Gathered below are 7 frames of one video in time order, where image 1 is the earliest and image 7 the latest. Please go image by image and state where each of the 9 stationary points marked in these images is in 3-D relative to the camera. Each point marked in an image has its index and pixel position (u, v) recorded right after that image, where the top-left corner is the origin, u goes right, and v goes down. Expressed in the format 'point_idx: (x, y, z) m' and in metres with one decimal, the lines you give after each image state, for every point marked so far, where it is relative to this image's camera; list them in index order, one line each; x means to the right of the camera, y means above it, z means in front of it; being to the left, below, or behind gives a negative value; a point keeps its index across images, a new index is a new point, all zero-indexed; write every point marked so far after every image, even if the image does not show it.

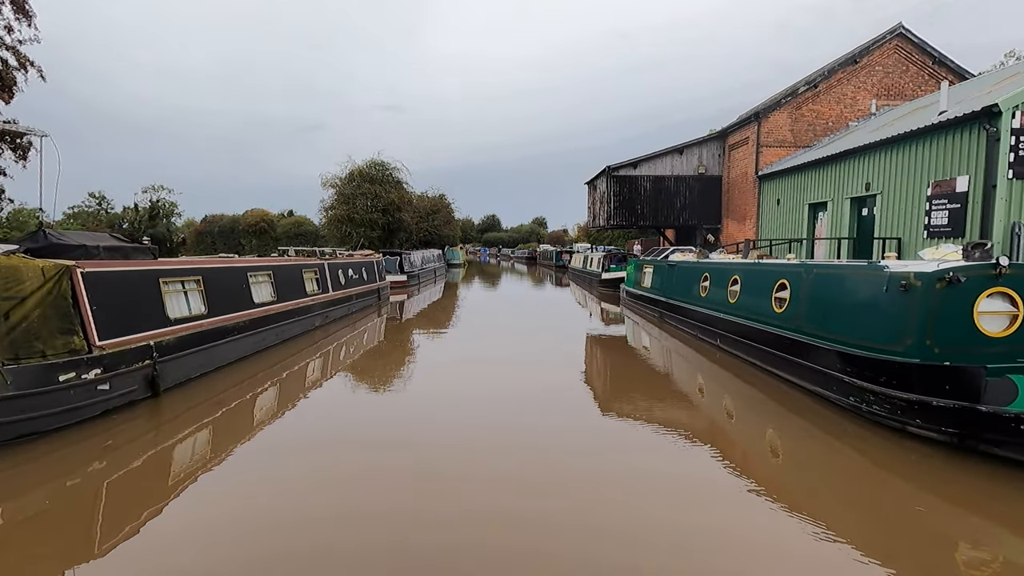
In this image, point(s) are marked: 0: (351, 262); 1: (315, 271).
0: (-3.8, +0.6, +12.2) m
1: (-3.9, +0.3, +10.0) m
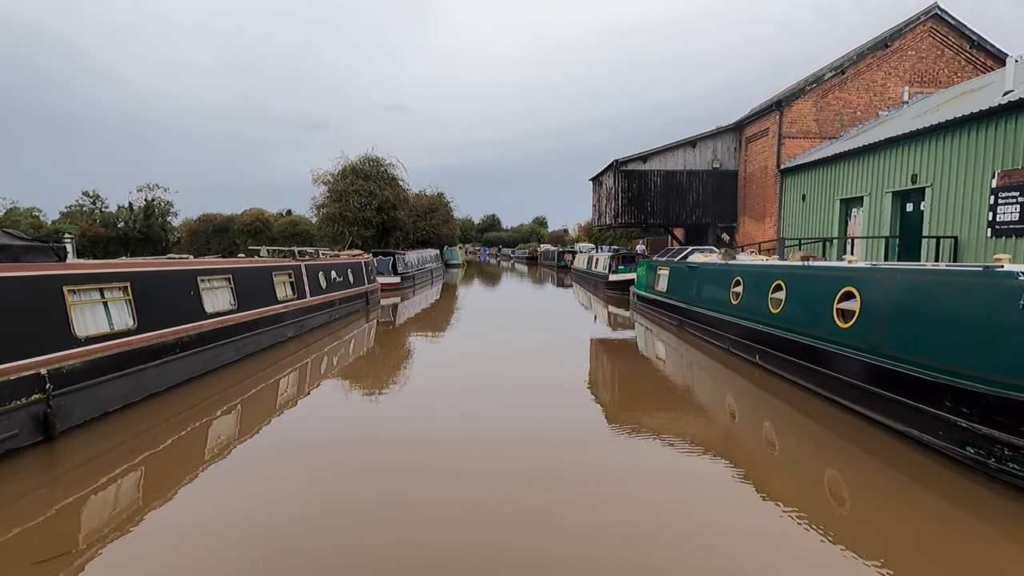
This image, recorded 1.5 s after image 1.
0: (-3.8, +0.5, +11.1) m
1: (-3.9, +0.2, +9.0) m
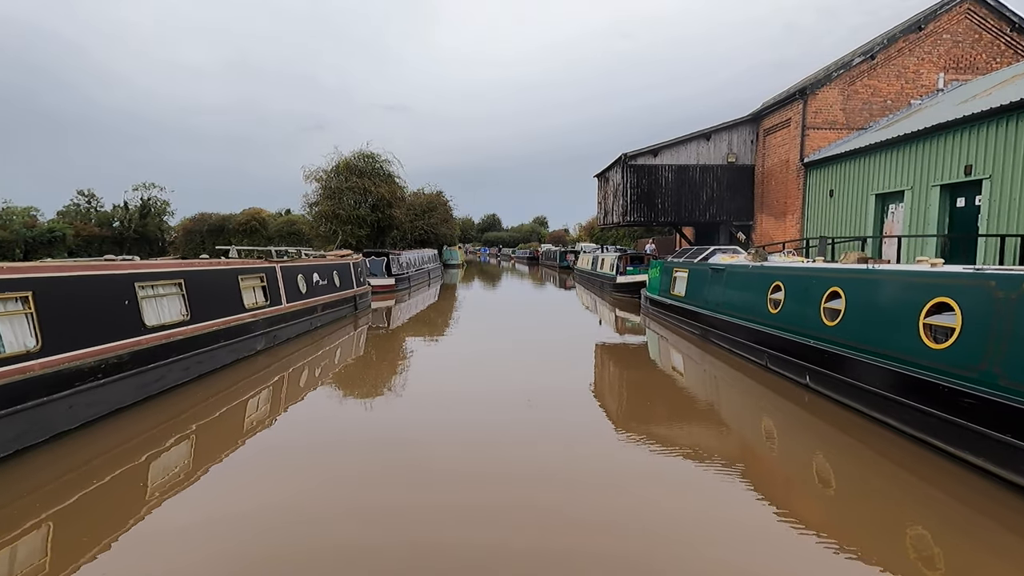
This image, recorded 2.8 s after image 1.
0: (-3.7, +0.4, +10.2) m
1: (-3.9, +0.2, +8.1) m
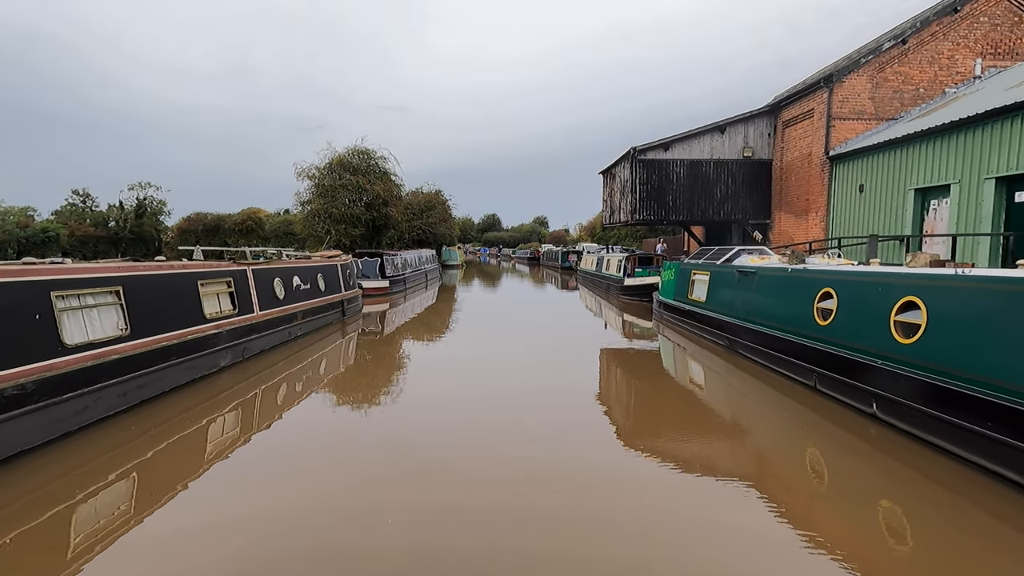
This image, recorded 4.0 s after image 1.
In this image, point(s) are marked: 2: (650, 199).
0: (-3.7, +0.4, +9.4) m
1: (-3.8, +0.1, +7.2) m
2: (+3.3, +2.1, +12.9) m
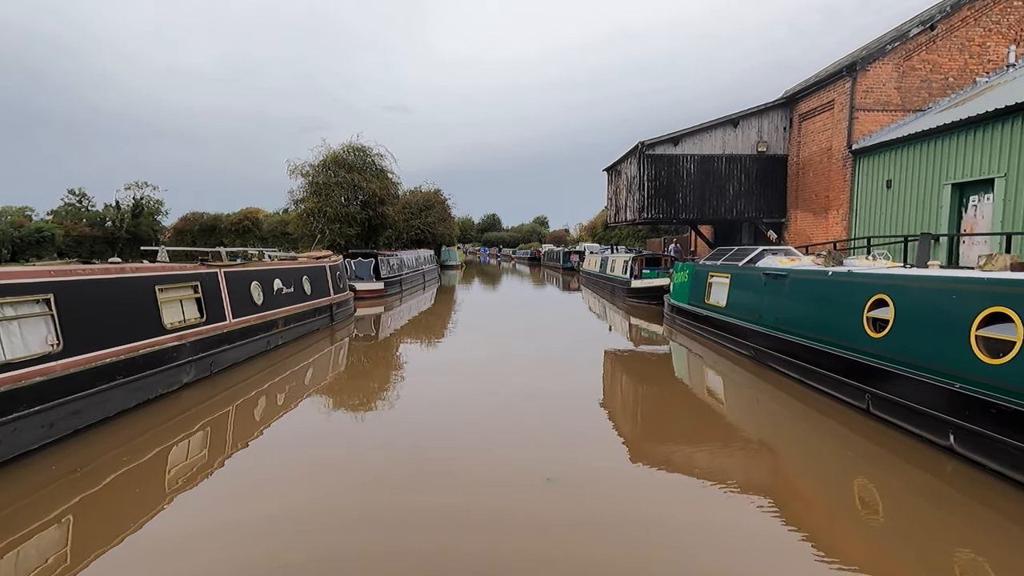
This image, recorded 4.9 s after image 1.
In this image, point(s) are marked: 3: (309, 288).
0: (-3.7, +0.3, +8.7) m
1: (-3.8, +0.1, +6.6) m
2: (+3.4, +2.1, +12.2) m
3: (-3.6, 0.0, +9.5) m
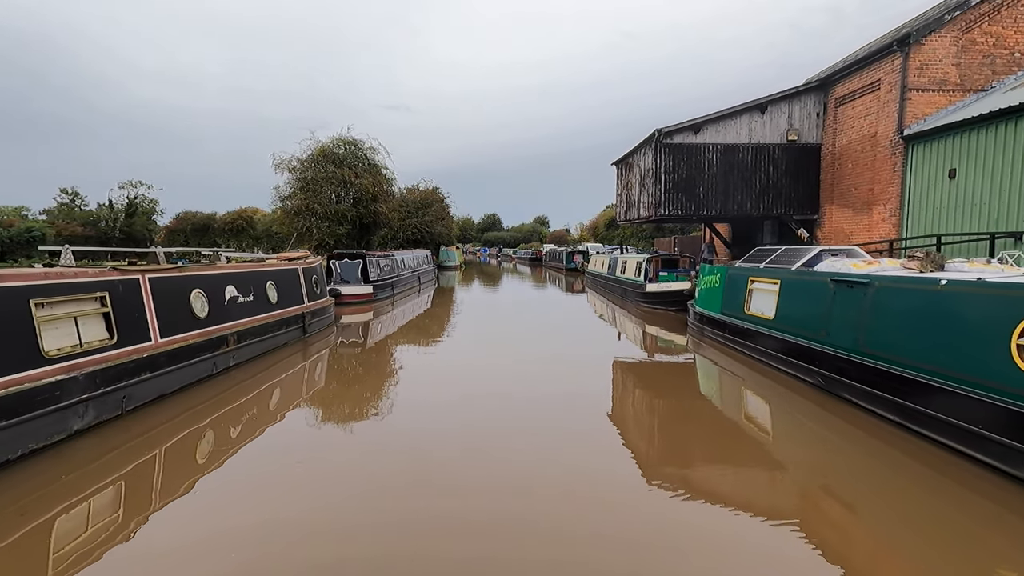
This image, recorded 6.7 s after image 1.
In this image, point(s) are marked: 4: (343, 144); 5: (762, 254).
0: (-3.6, +0.2, +7.5) m
1: (-3.8, 0.0, +5.4) m
2: (+3.4, +2.0, +11.0) m
3: (-3.6, -0.1, +8.3) m
4: (-5.9, +5.1, +18.9) m
5: (+3.9, +0.6, +8.7) m
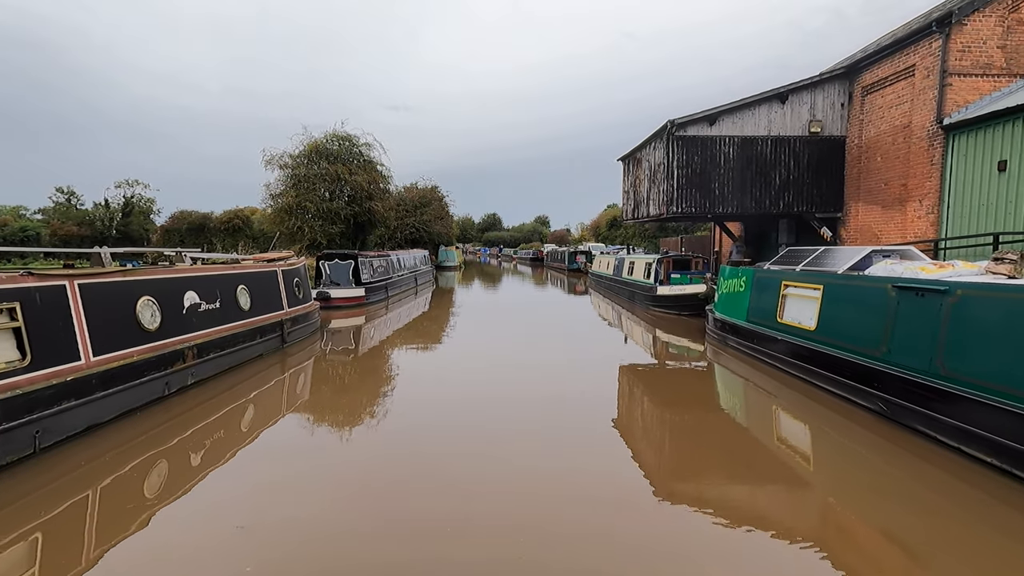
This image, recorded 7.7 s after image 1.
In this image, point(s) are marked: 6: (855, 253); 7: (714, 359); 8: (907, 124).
0: (-3.6, +0.2, +6.8) m
1: (-3.7, -0.1, +4.6) m
2: (+3.4, +1.9, +10.3) m
3: (-3.5, -0.1, +7.6) m
4: (-5.9, +5.1, +18.2) m
5: (+3.9, +0.5, +8.0) m
6: (+4.2, +0.5, +6.9) m
7: (+3.2, -1.1, +8.5) m
8: (+6.3, +2.6, +8.5) m
